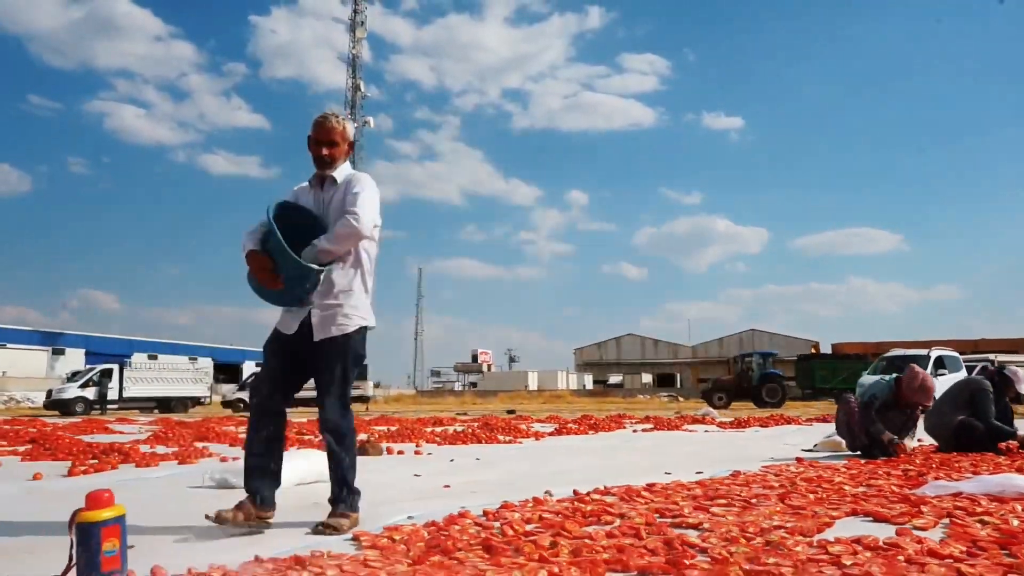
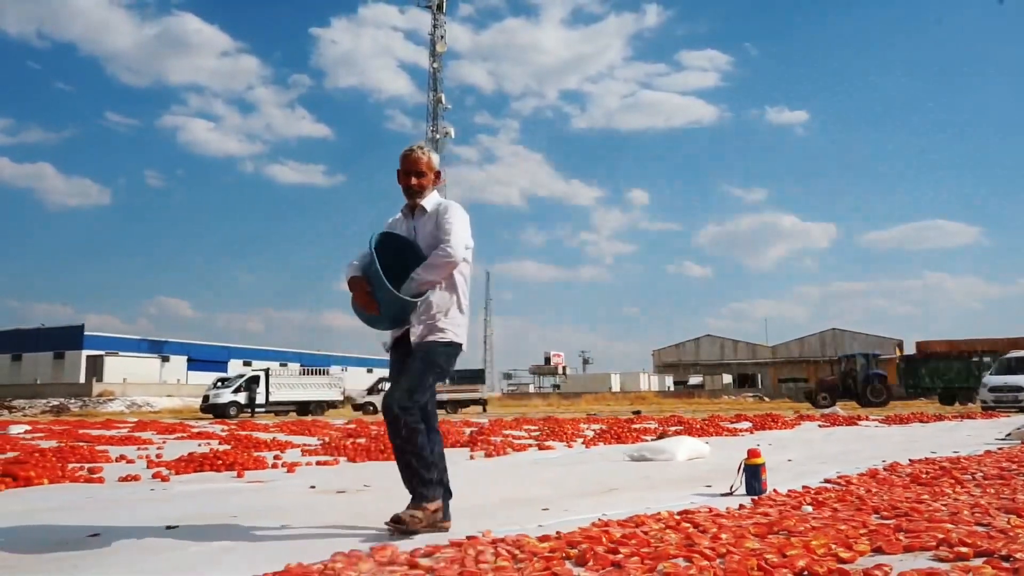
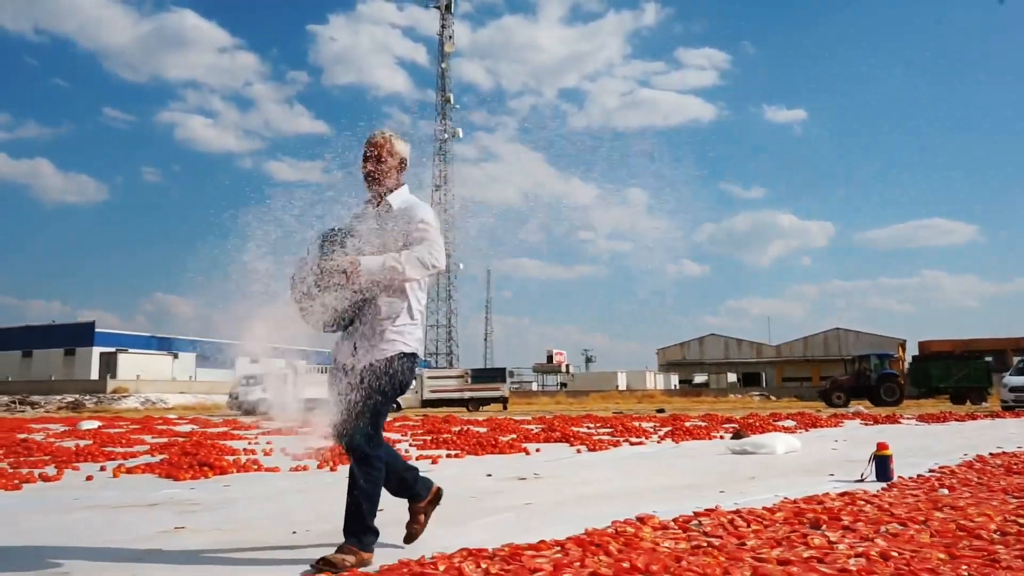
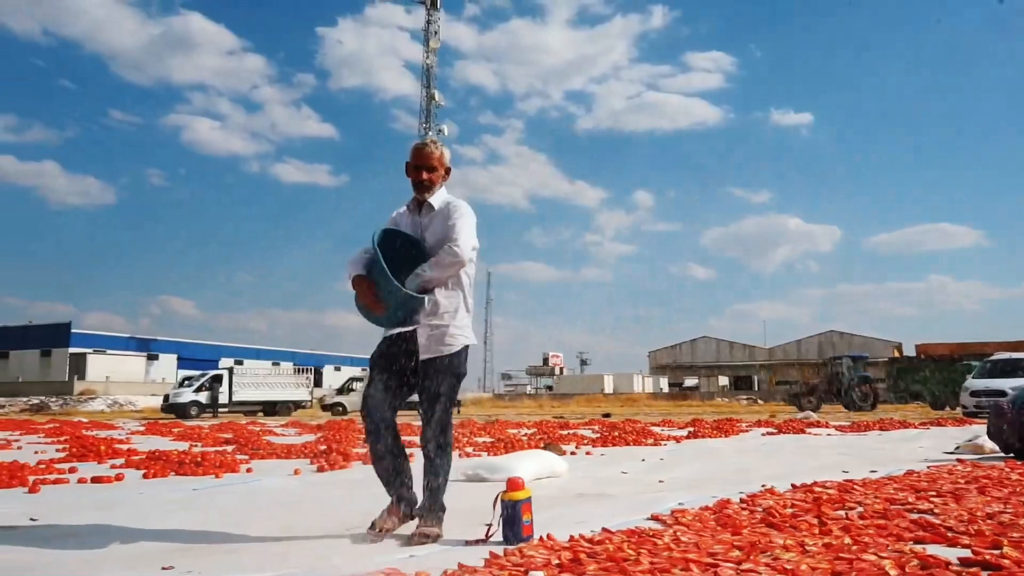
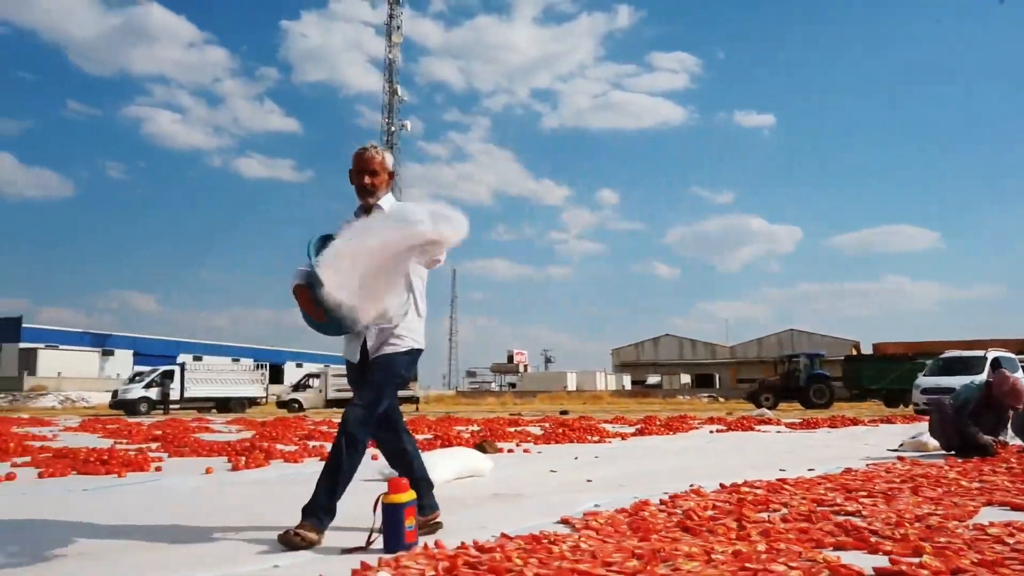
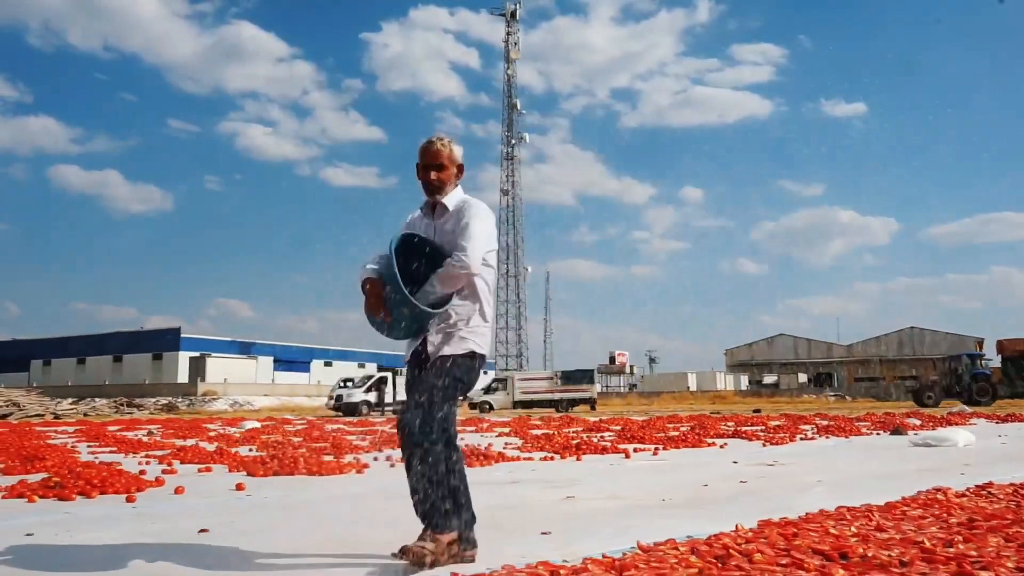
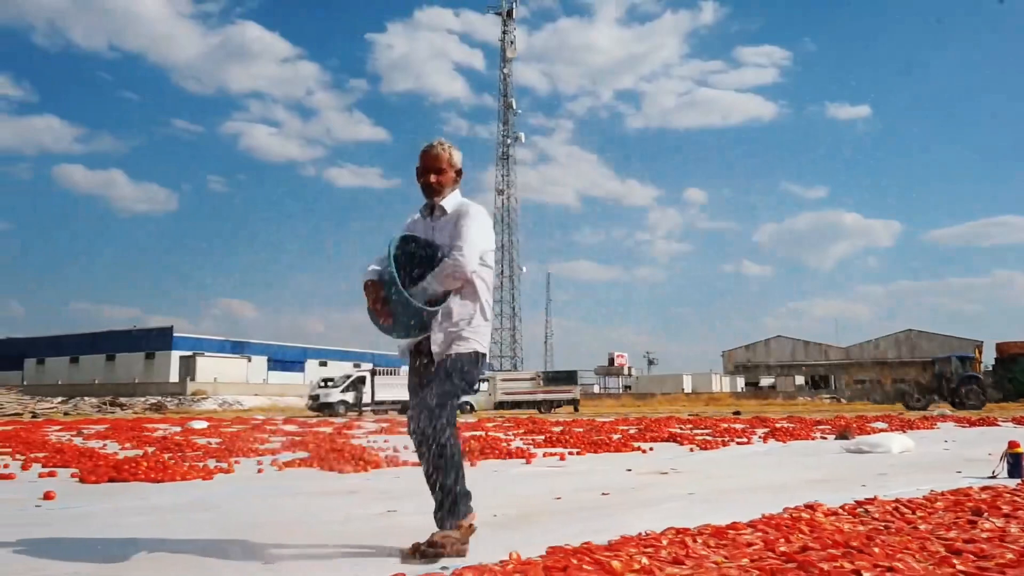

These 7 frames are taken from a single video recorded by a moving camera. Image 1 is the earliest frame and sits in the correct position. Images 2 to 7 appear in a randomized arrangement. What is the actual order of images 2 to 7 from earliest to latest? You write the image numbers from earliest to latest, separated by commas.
5, 4, 2, 3, 7, 6
